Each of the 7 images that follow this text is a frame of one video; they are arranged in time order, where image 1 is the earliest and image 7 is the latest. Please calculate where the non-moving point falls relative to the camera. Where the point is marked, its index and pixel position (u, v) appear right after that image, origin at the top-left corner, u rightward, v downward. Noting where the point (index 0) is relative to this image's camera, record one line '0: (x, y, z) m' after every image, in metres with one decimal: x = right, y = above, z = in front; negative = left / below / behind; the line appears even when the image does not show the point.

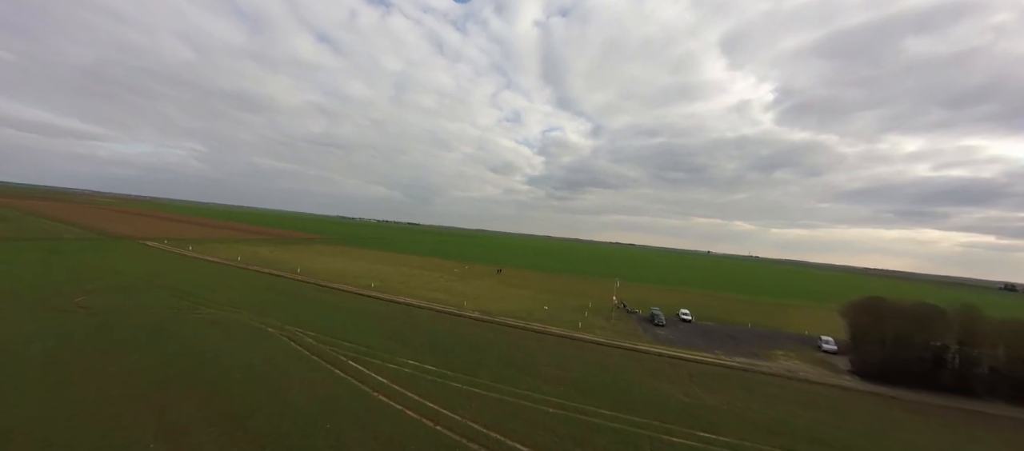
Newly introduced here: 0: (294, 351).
0: (-11.8, -6.7, +16.7) m
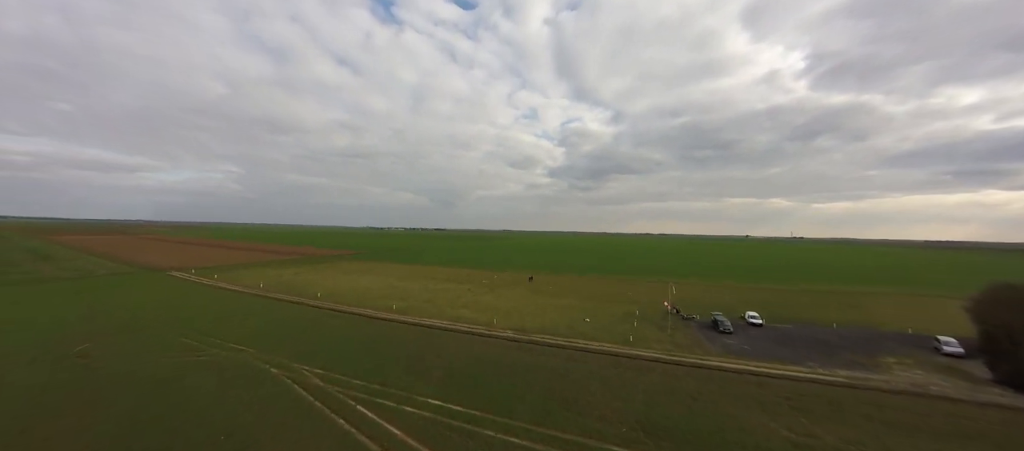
0: (-9.8, -7.8, +14.2) m
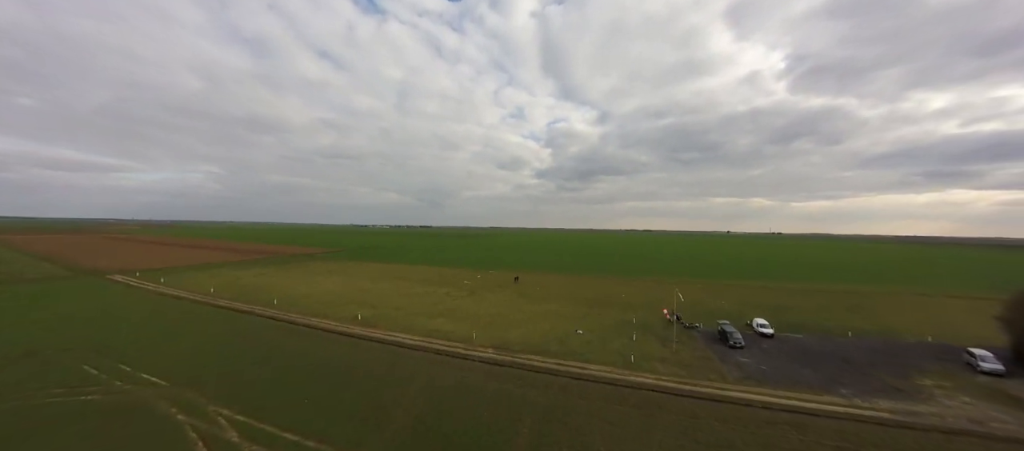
0: (-10.7, -7.9, +10.7) m
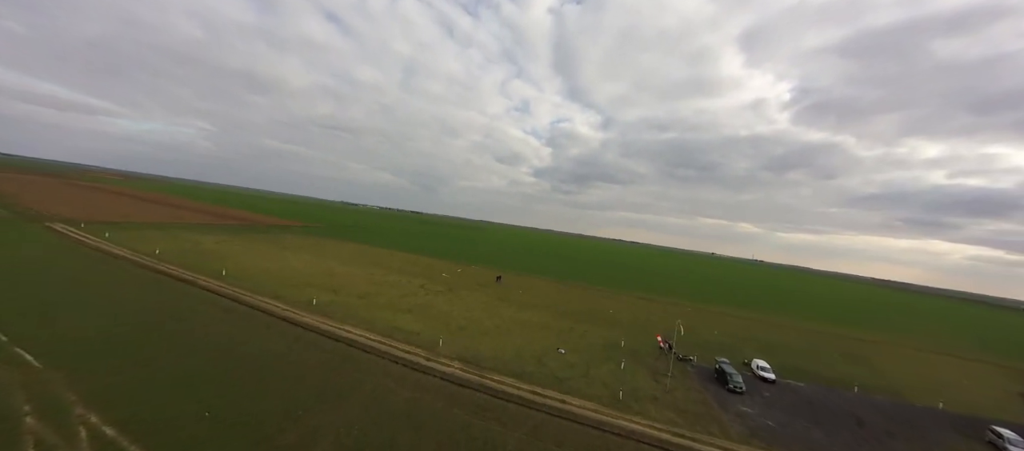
0: (-12.0, -6.6, +7.7) m
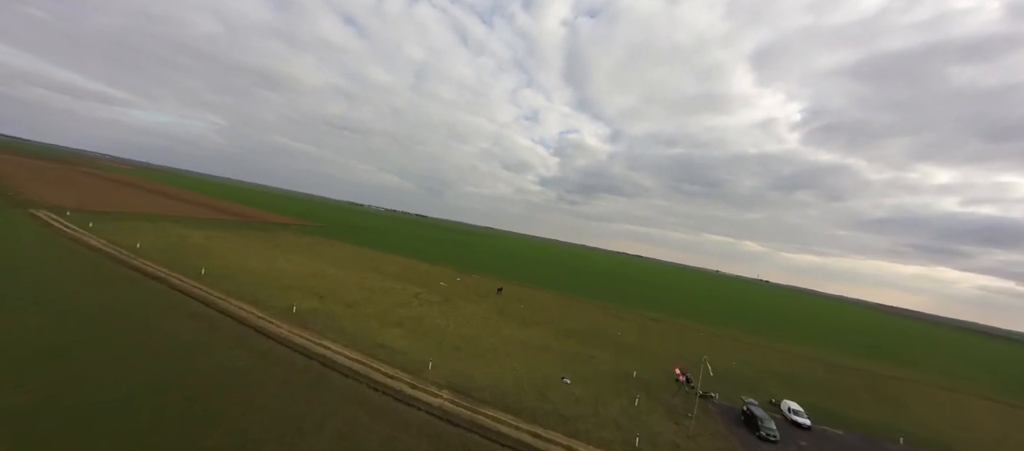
0: (-12.1, -6.3, +5.6) m
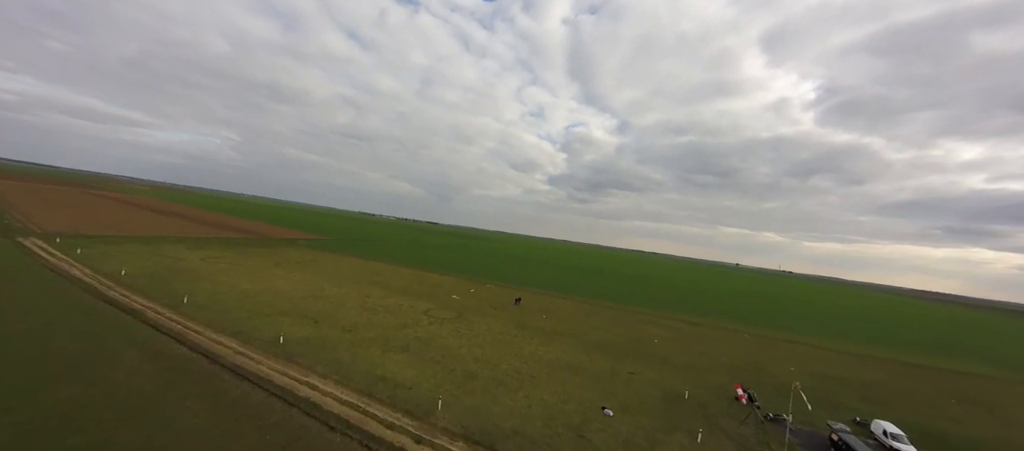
0: (-11.2, -6.9, +2.8) m
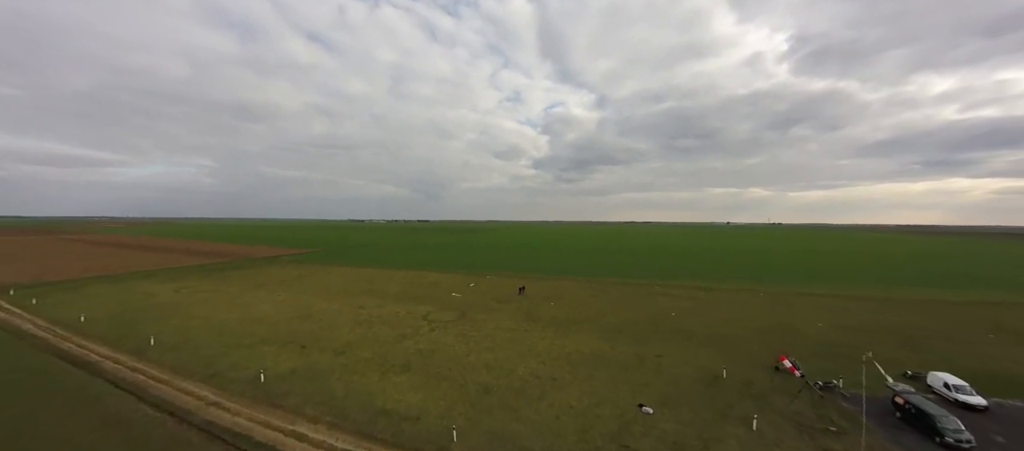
0: (-10.1, -8.2, +0.7) m
